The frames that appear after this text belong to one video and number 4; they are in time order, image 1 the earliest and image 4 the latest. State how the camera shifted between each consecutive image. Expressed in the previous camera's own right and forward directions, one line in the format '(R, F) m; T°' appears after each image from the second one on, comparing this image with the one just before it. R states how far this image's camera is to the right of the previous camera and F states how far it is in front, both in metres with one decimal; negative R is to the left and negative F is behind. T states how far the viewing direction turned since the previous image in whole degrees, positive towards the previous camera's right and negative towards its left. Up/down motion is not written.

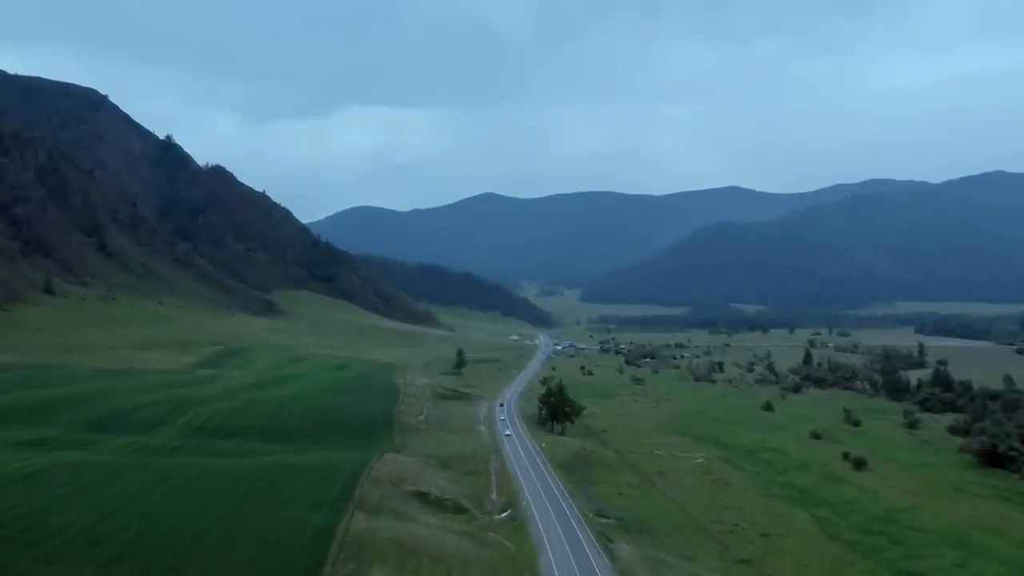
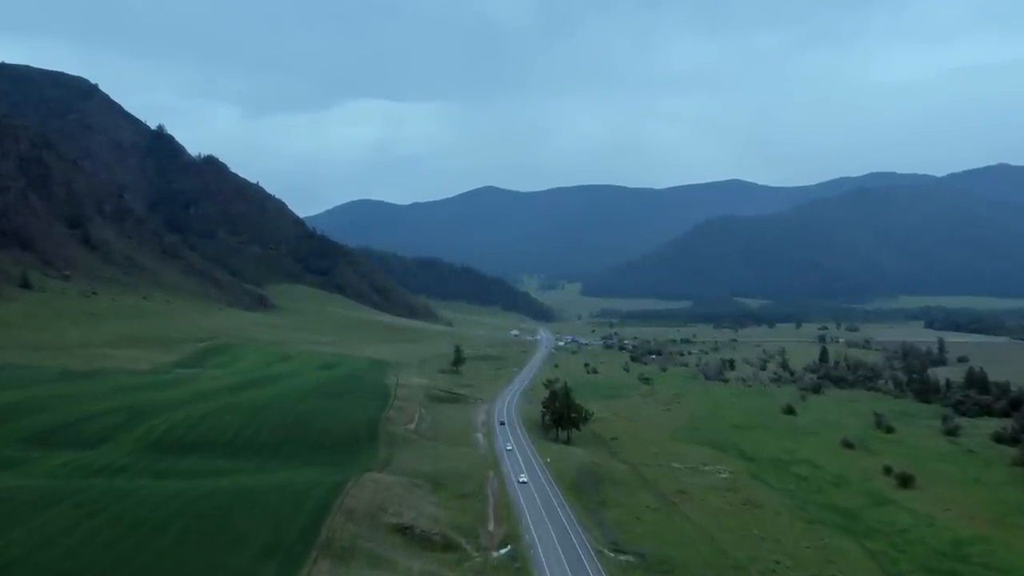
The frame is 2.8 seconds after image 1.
(0.0, +8.3) m; 0°
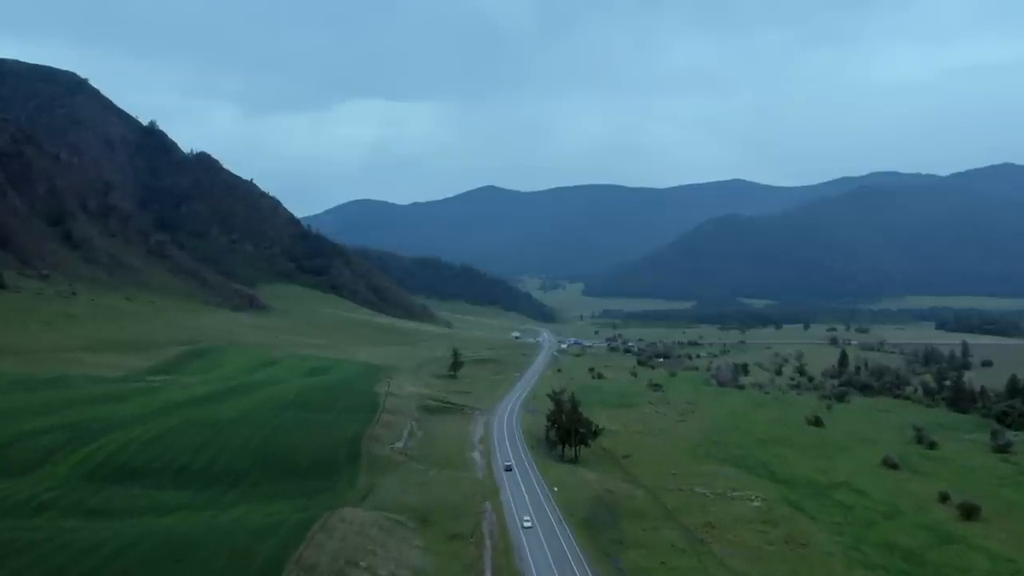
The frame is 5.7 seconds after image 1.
(0.0, +8.6) m; 0°
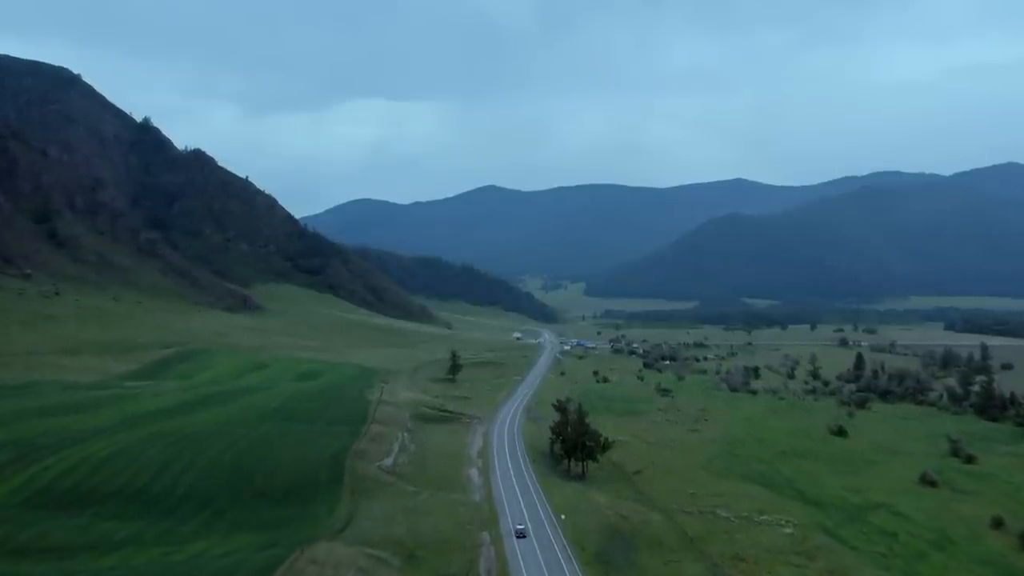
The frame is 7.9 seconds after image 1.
(0.0, +6.3) m; 0°
